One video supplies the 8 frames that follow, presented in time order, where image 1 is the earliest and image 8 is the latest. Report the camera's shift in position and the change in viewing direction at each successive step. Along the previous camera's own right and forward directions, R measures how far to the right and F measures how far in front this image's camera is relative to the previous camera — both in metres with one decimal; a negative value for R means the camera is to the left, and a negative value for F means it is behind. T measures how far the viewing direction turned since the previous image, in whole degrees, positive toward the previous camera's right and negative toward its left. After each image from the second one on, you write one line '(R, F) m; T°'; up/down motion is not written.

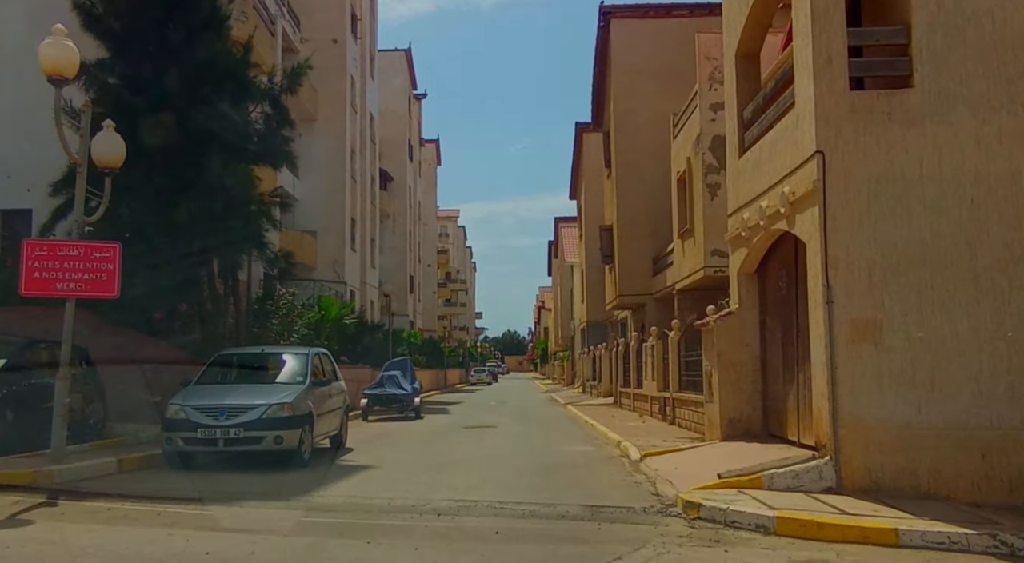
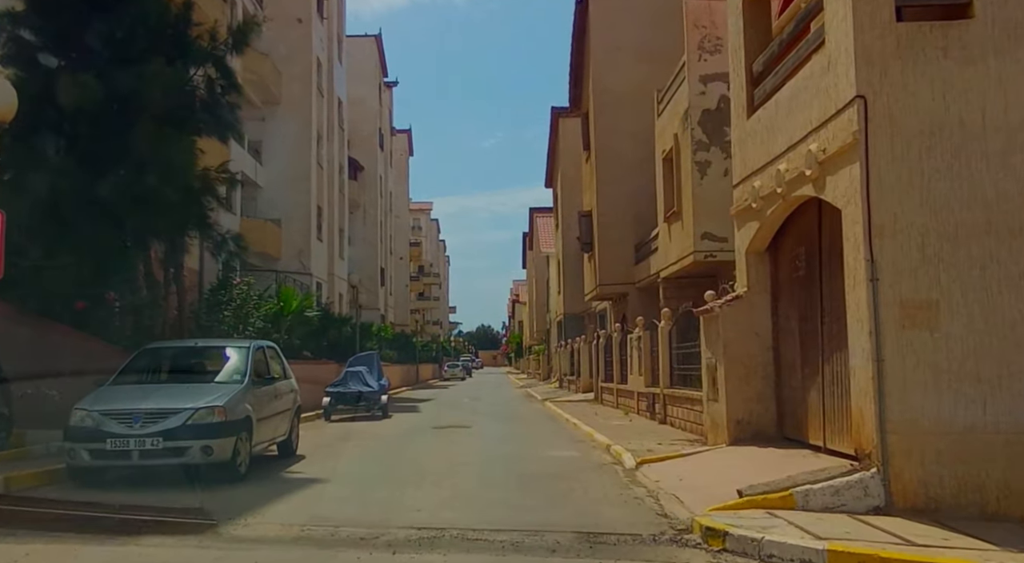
(0.0, +1.8) m; +2°
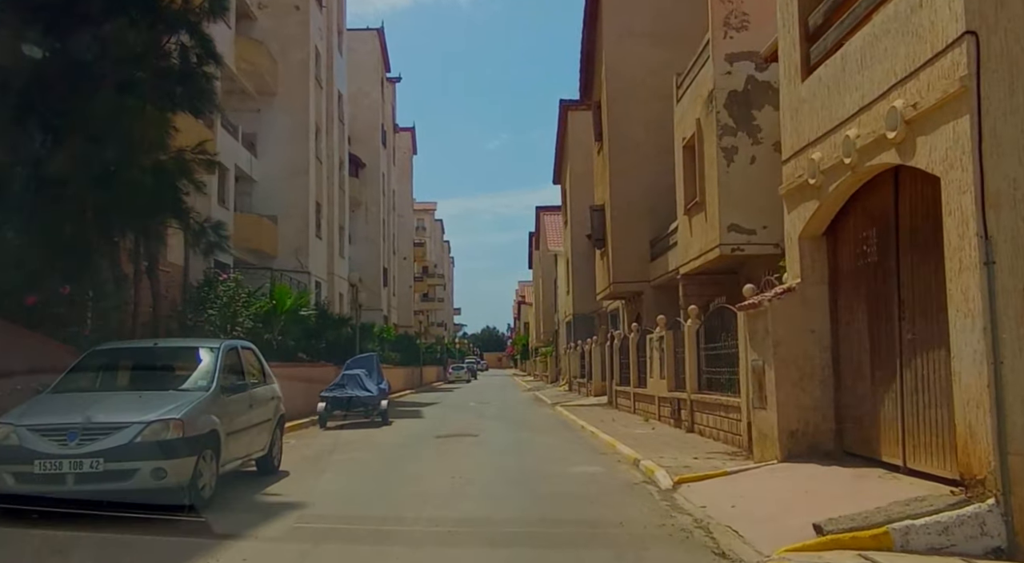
(-0.1, +1.6) m; 0°
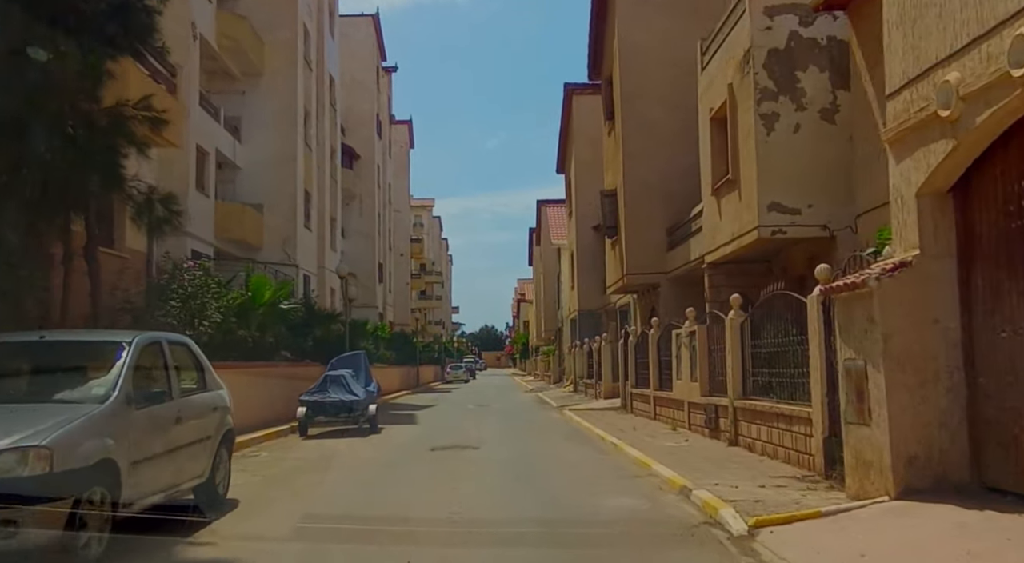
(-0.2, +2.6) m; 0°
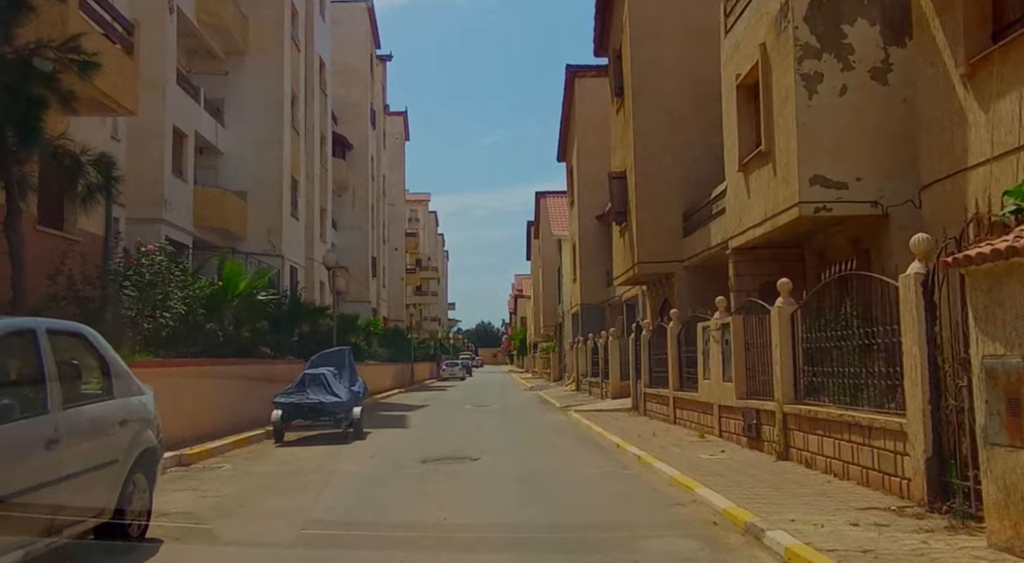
(-0.1, +2.2) m; 0°
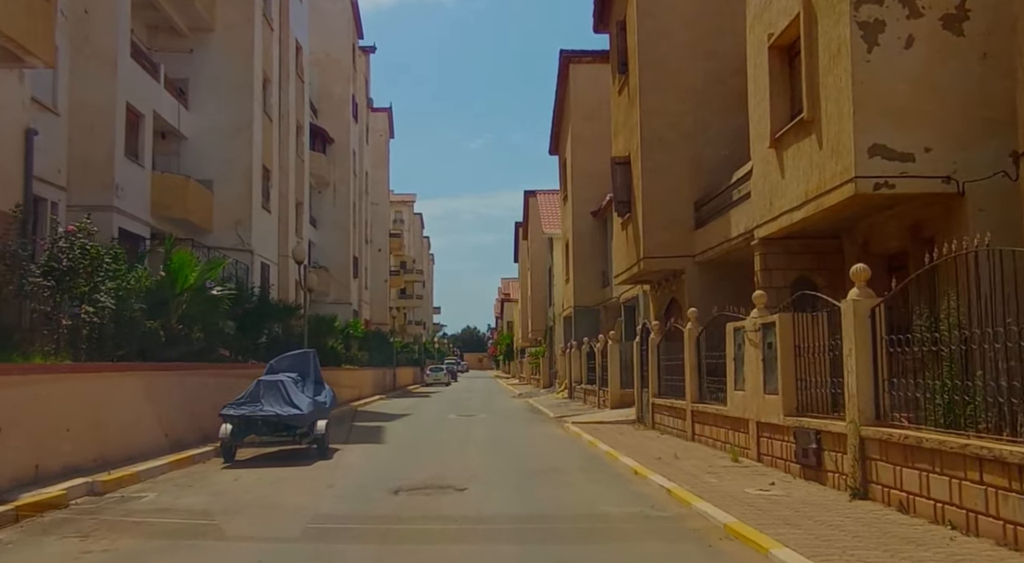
(-0.1, +2.6) m; +1°
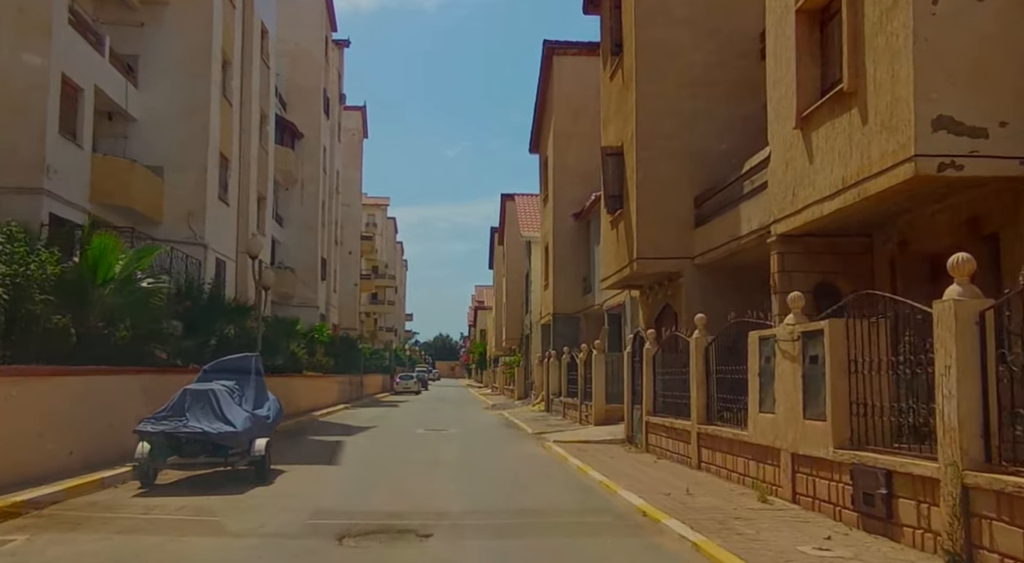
(-0.1, +2.3) m; +2°
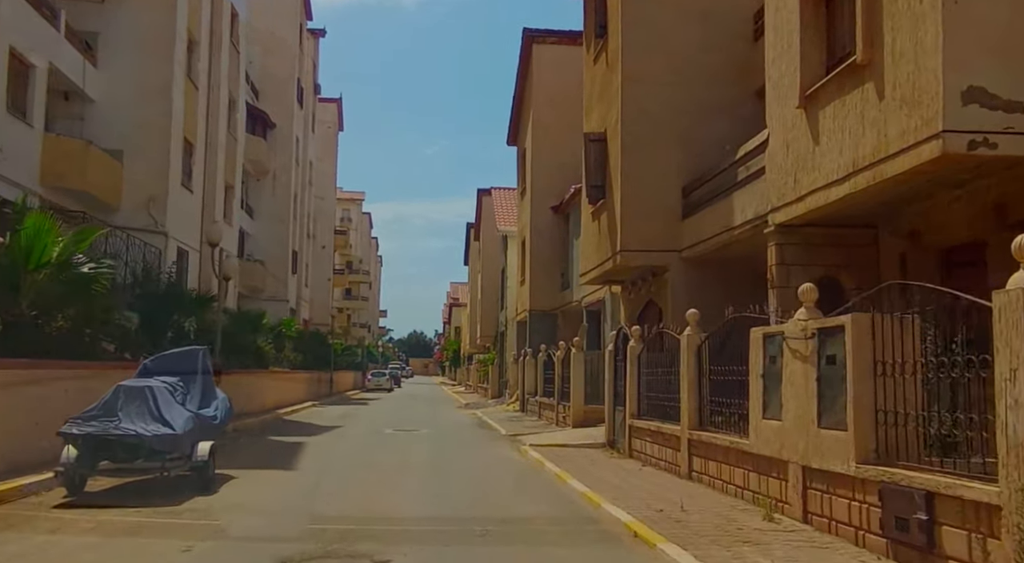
(0.0, +1.2) m; +2°
